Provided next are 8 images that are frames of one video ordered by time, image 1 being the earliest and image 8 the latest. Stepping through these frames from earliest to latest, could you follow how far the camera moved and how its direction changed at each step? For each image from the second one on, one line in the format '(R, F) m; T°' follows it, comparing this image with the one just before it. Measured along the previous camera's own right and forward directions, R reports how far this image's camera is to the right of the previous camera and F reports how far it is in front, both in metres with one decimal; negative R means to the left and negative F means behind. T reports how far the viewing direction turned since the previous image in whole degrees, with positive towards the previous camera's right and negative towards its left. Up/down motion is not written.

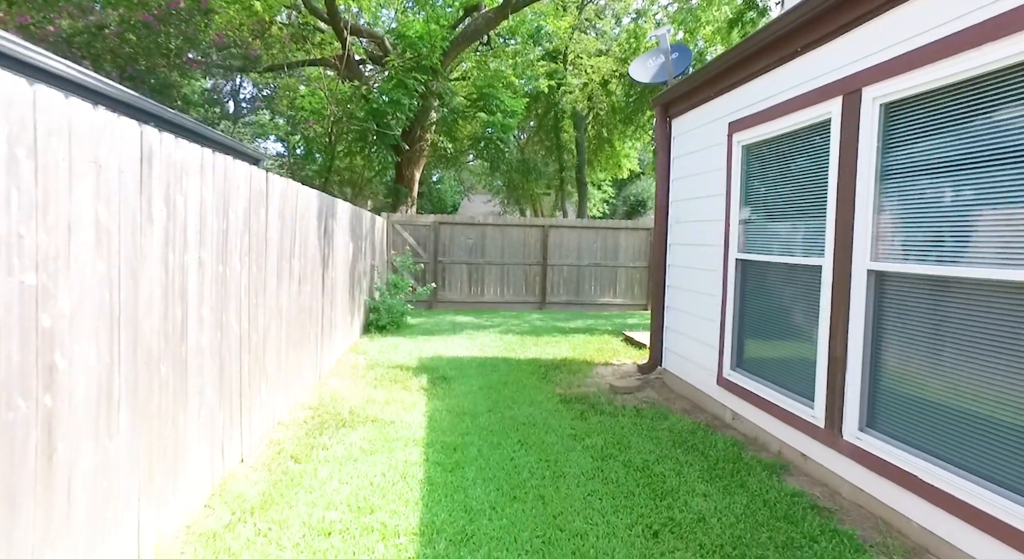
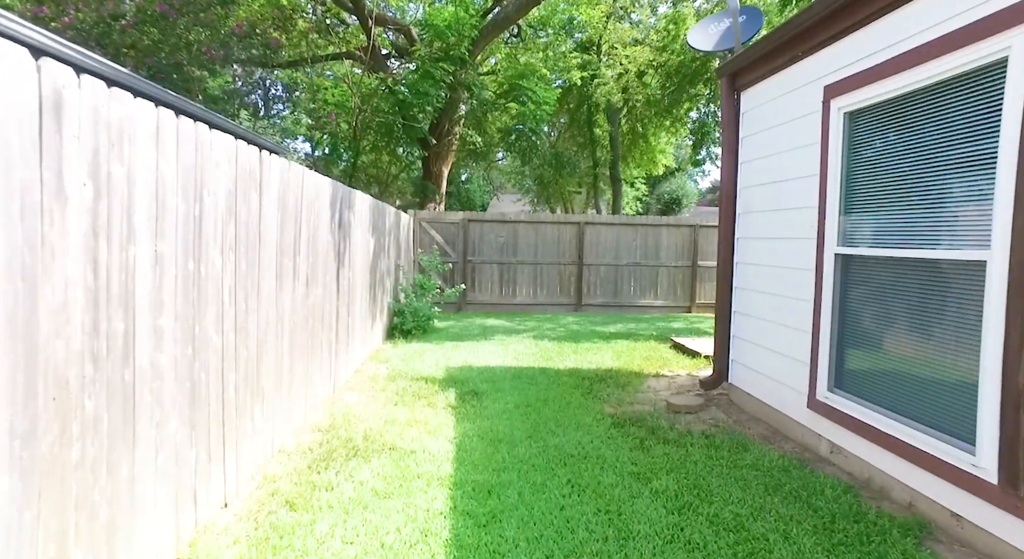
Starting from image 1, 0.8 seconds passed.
(-0.1, +0.6) m; -3°
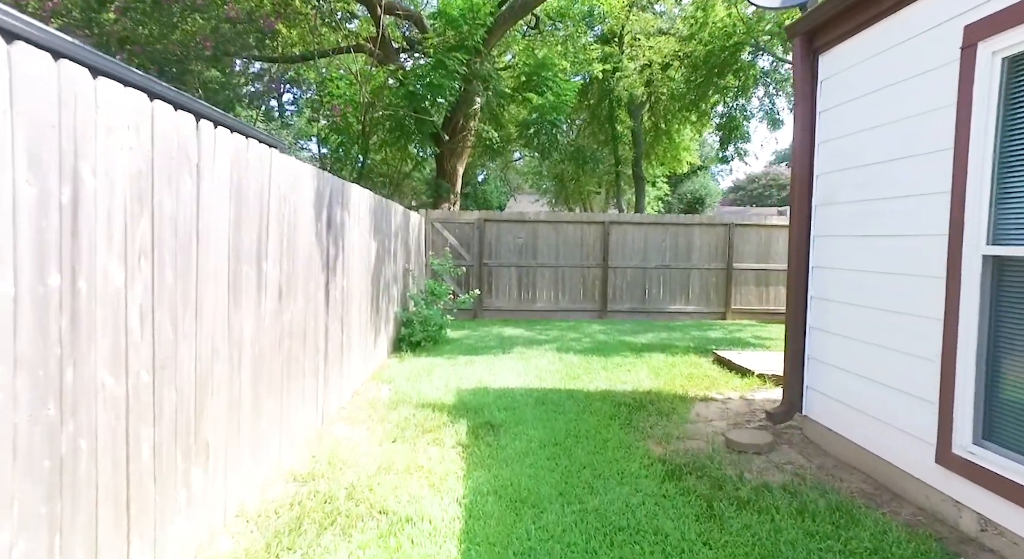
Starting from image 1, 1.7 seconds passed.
(0.0, +0.7) m; -2°
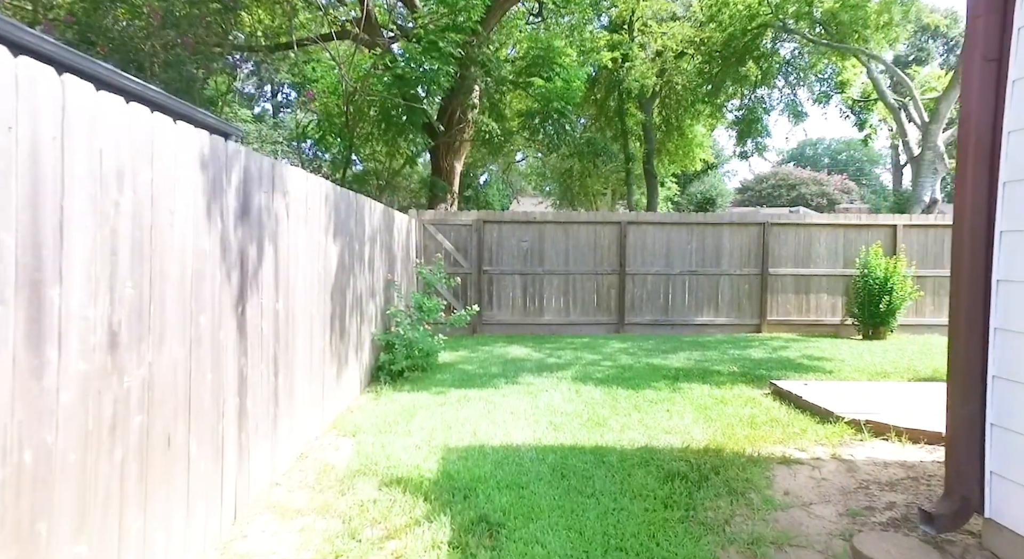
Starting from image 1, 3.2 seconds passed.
(0.0, +1.2) m; 0°
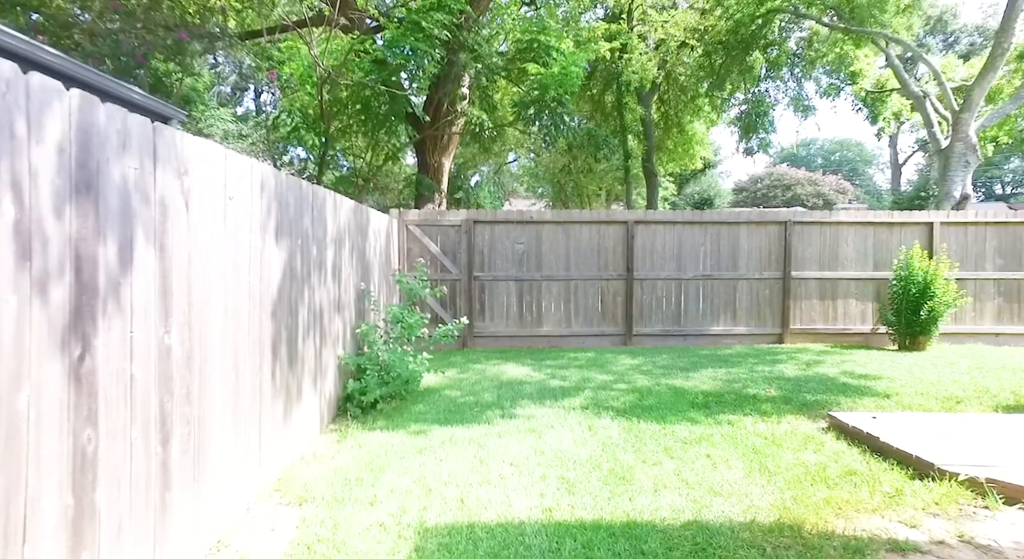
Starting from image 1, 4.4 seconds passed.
(0.0, +0.9) m; +1°
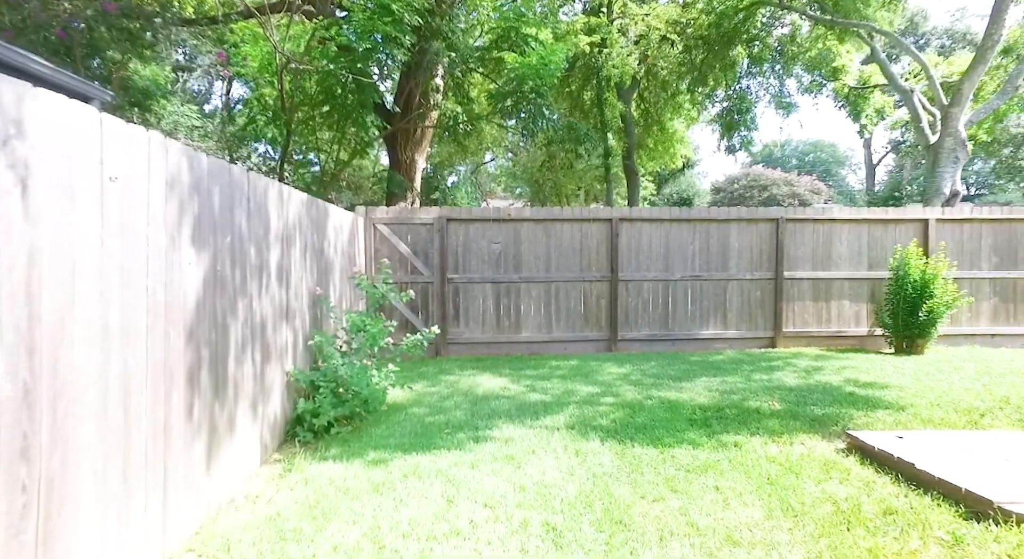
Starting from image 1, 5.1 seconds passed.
(0.0, +0.6) m; +2°
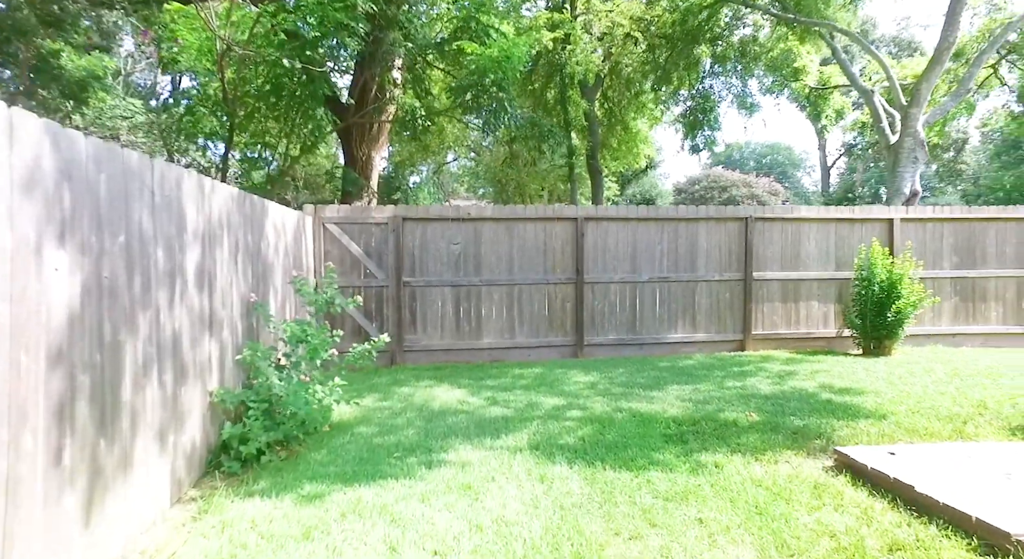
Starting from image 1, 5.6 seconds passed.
(+0.1, +0.4) m; +4°
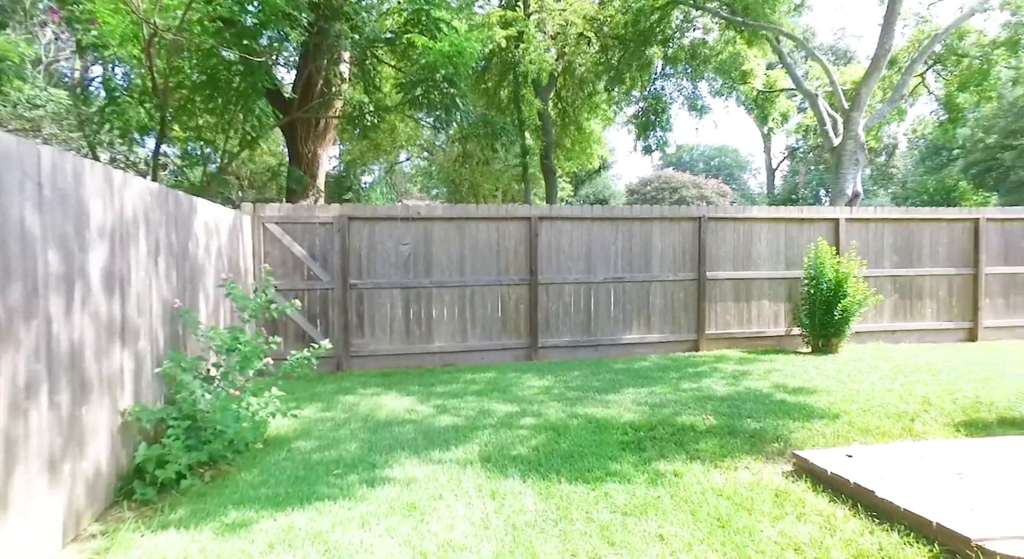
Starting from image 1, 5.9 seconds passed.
(0.0, +0.2) m; +5°
